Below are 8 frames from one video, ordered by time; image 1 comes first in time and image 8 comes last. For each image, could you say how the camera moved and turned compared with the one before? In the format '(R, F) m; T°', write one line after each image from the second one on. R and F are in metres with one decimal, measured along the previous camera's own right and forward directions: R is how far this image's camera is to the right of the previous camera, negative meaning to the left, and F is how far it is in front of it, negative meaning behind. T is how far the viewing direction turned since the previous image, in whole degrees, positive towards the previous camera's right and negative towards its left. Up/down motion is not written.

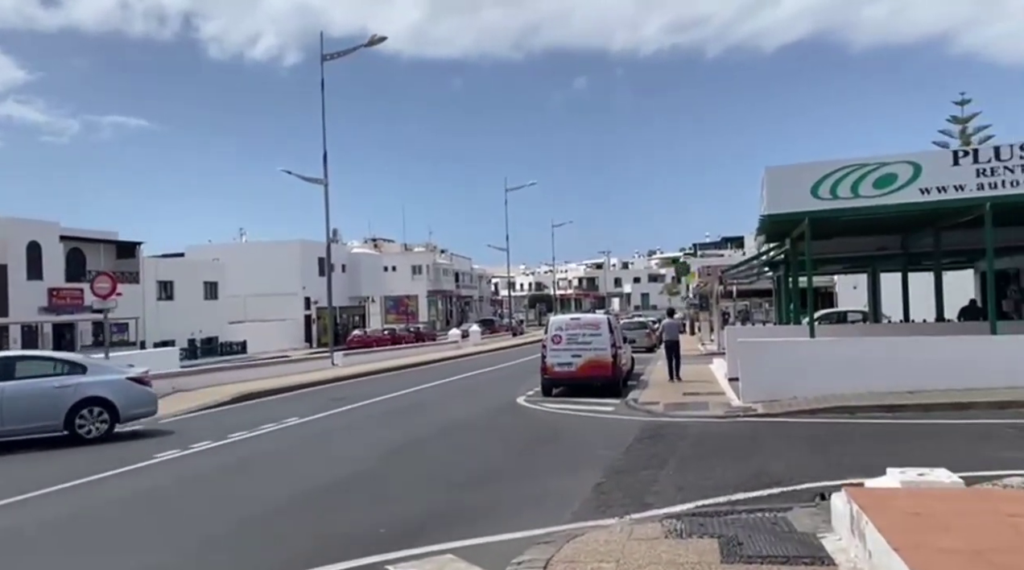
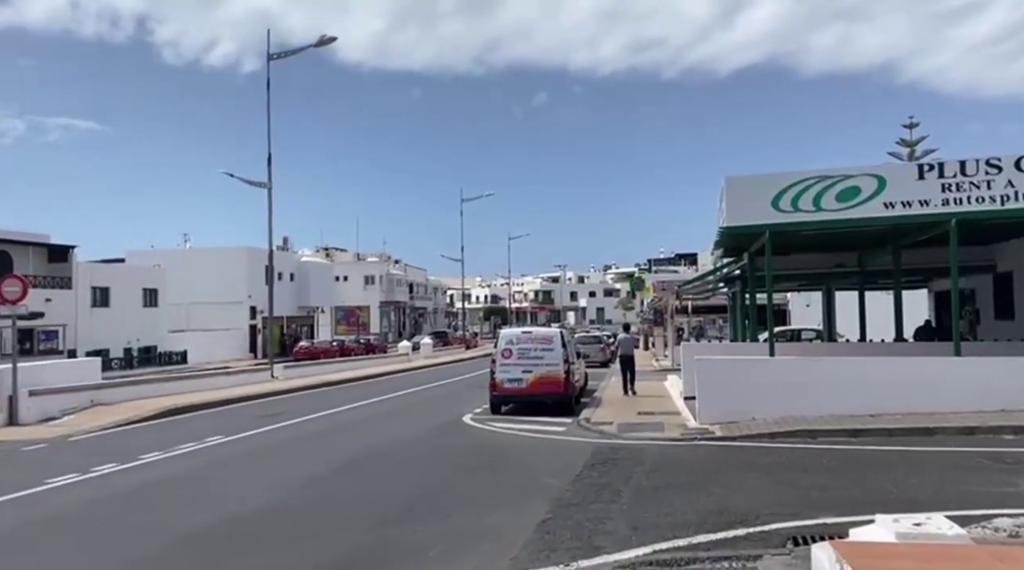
(+0.2, +1.0) m; +3°
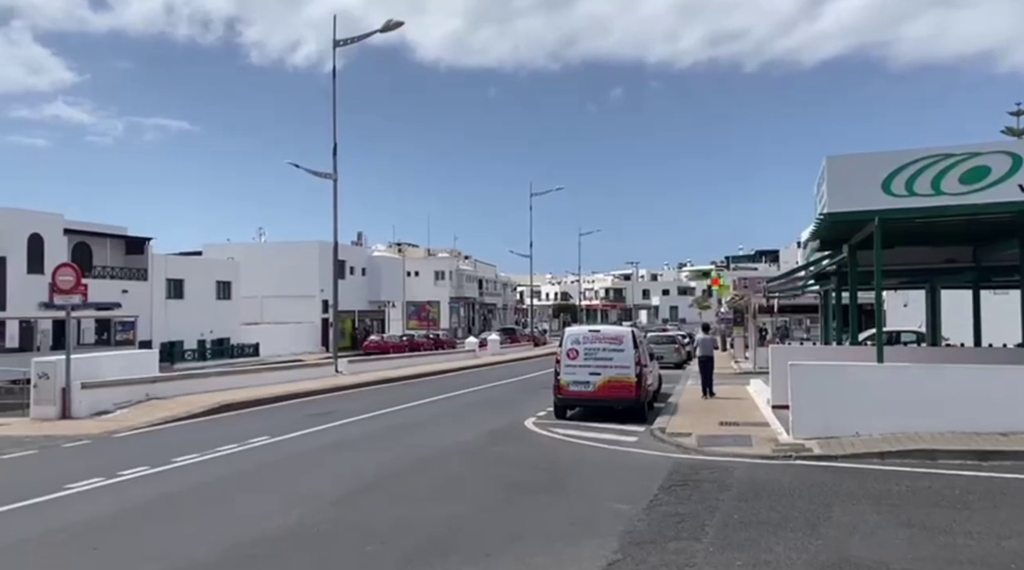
(+0.1, +1.5) m; -5°
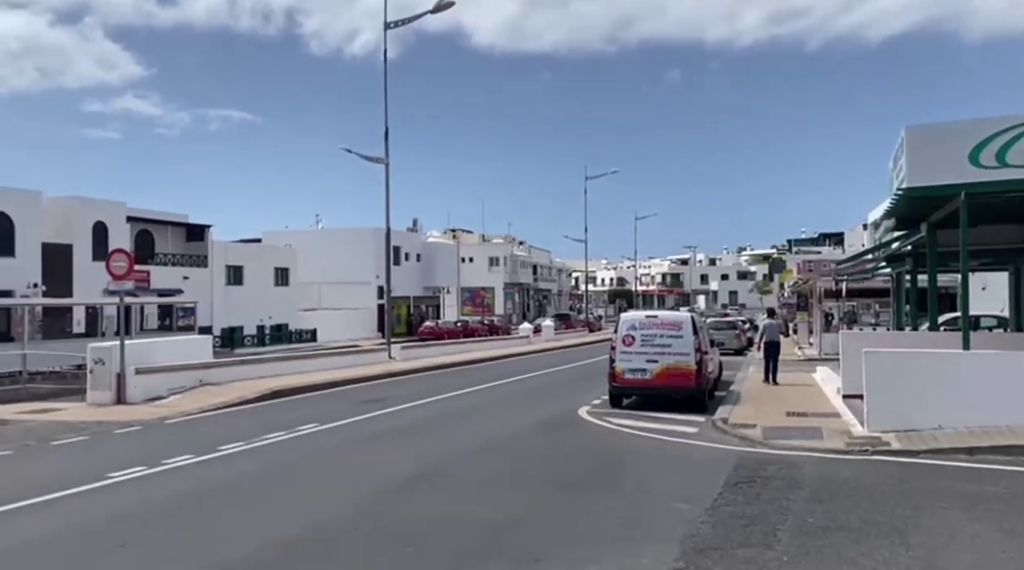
(+0.1, +0.6) m; -4°
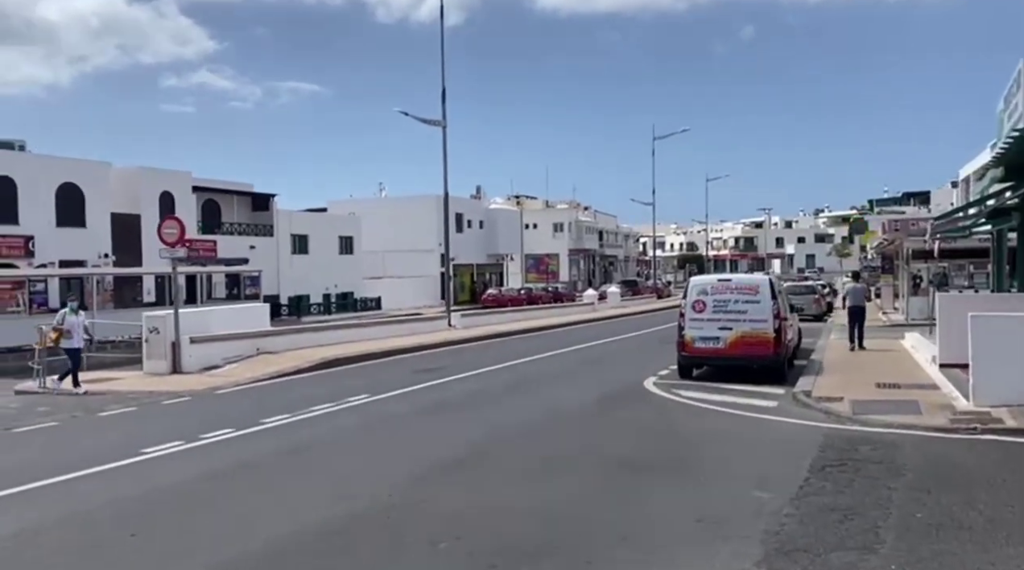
(+0.1, +1.0) m; -5°
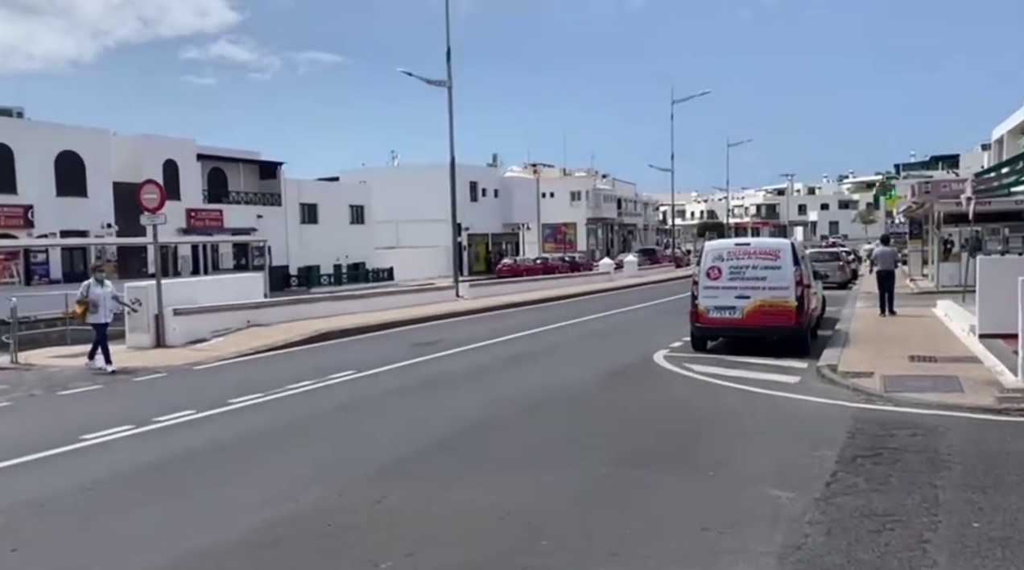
(+0.4, +1.1) m; -1°
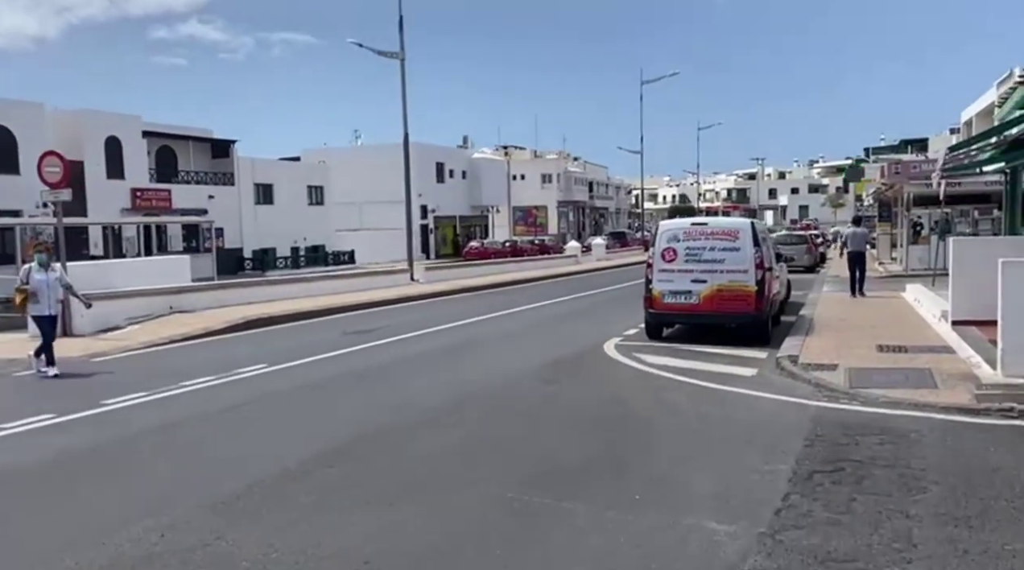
(+0.6, +1.2) m; +2°
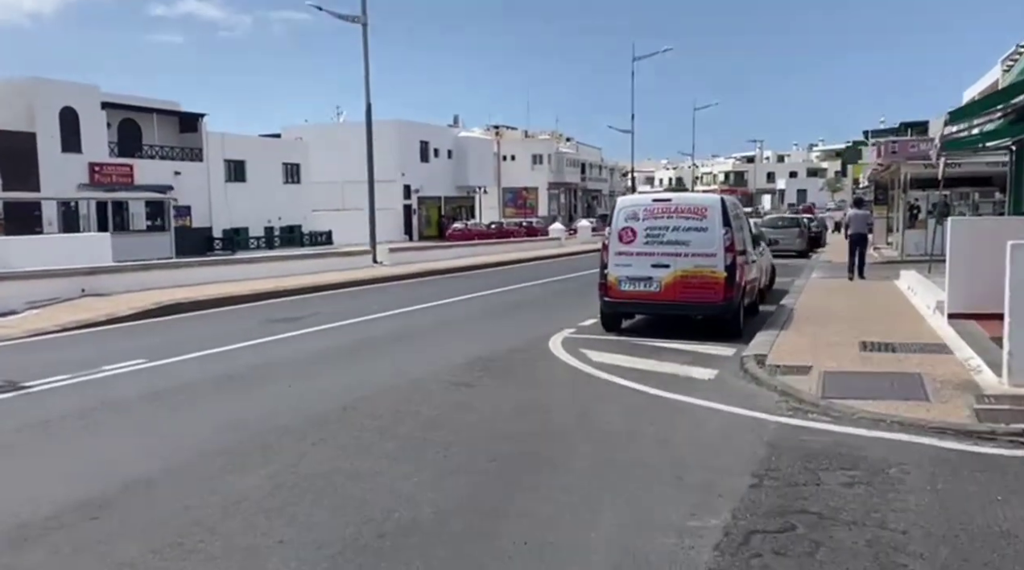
(+0.9, +1.6) m; 0°
